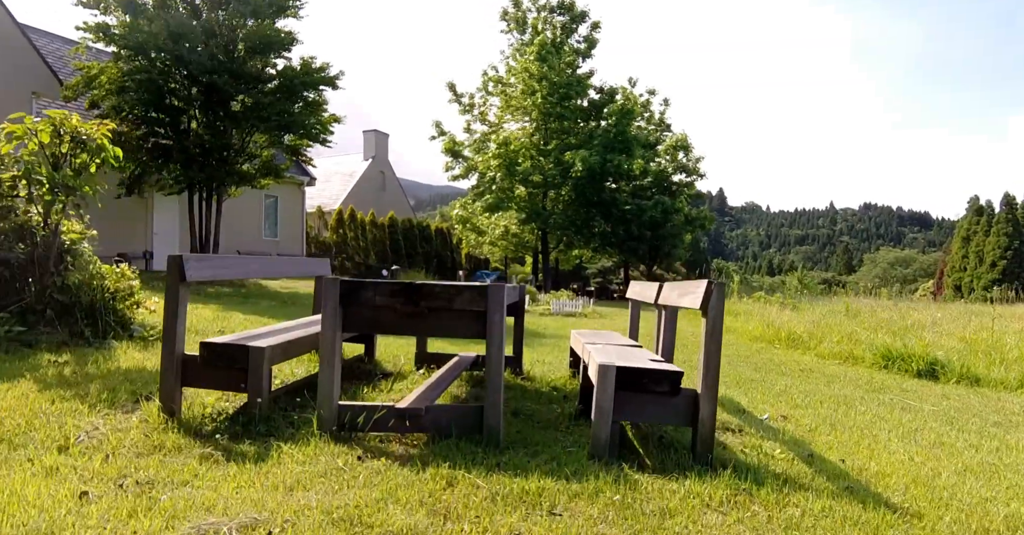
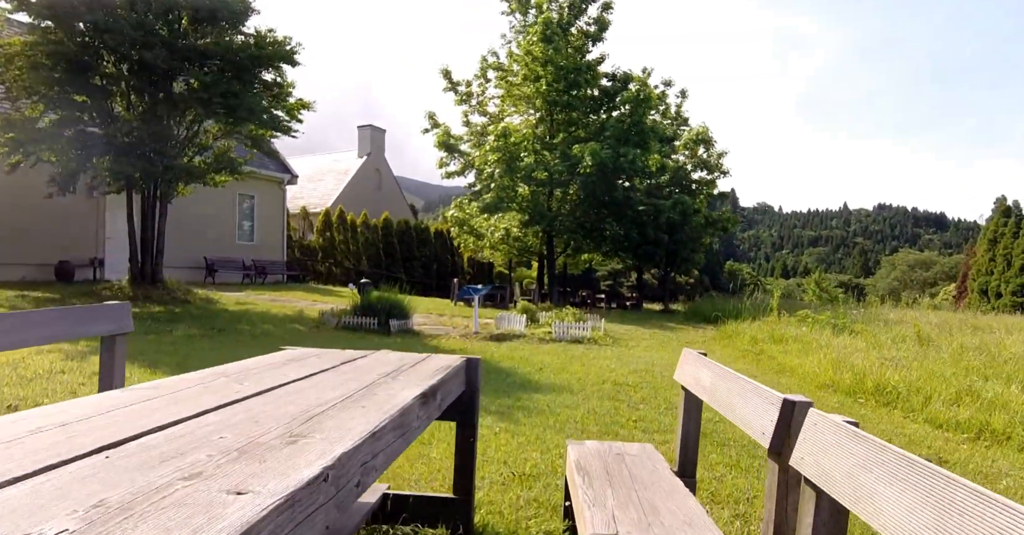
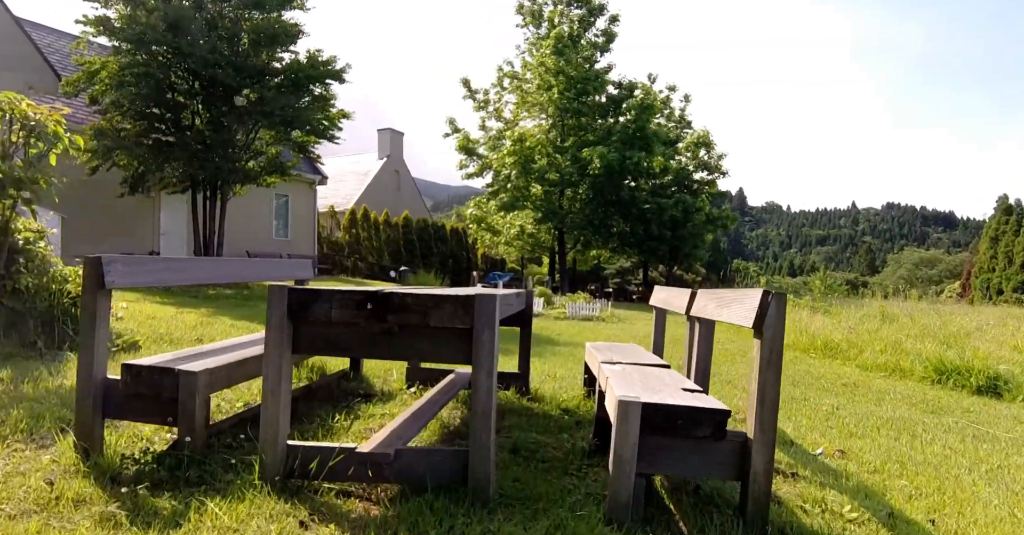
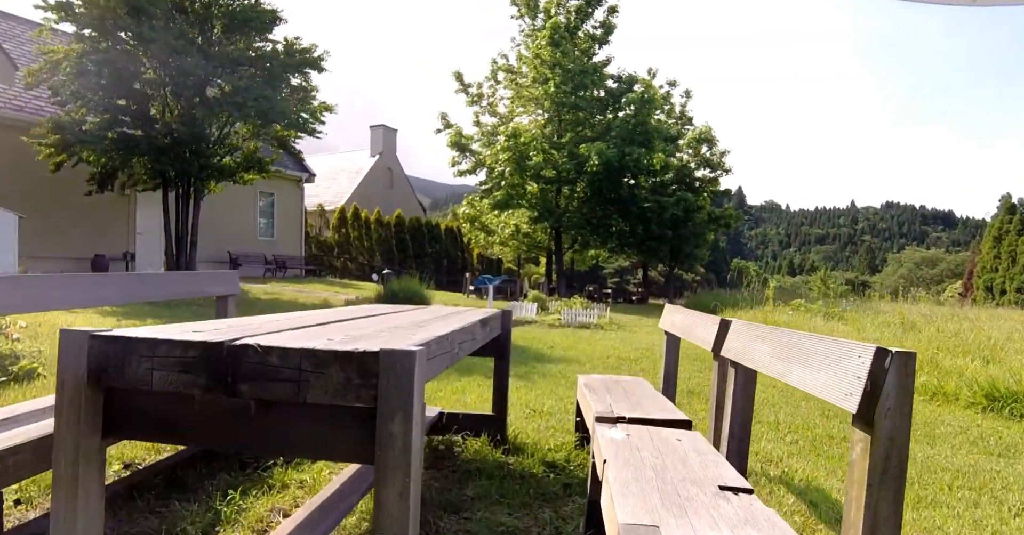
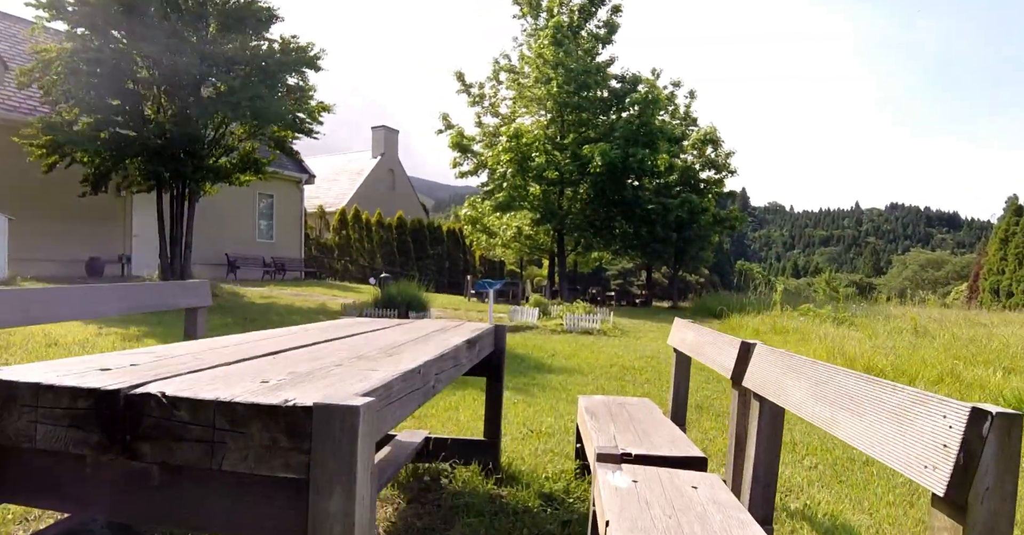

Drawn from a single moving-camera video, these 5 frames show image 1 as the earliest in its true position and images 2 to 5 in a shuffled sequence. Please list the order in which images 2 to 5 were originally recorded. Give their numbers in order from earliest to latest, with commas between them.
3, 4, 5, 2
